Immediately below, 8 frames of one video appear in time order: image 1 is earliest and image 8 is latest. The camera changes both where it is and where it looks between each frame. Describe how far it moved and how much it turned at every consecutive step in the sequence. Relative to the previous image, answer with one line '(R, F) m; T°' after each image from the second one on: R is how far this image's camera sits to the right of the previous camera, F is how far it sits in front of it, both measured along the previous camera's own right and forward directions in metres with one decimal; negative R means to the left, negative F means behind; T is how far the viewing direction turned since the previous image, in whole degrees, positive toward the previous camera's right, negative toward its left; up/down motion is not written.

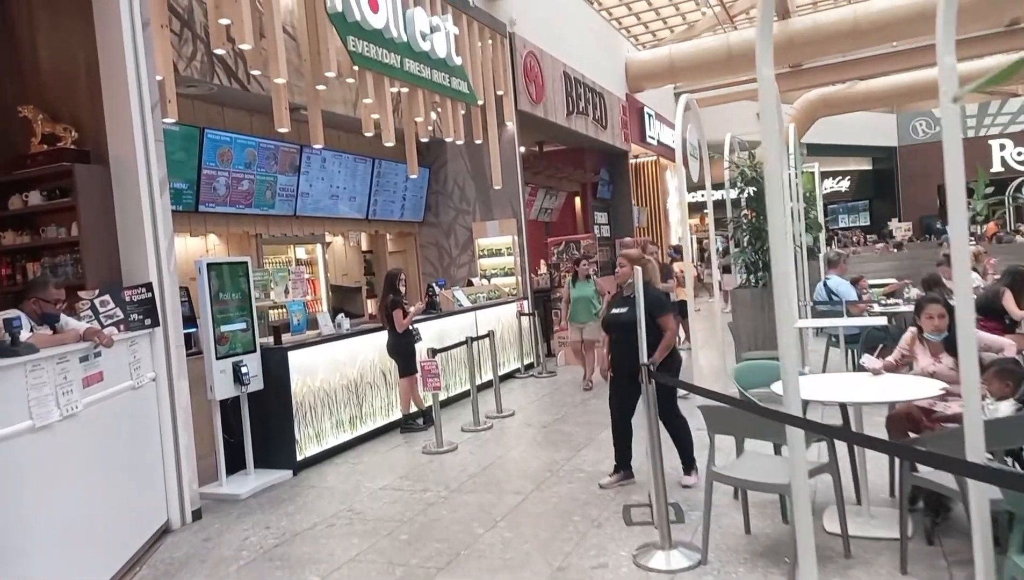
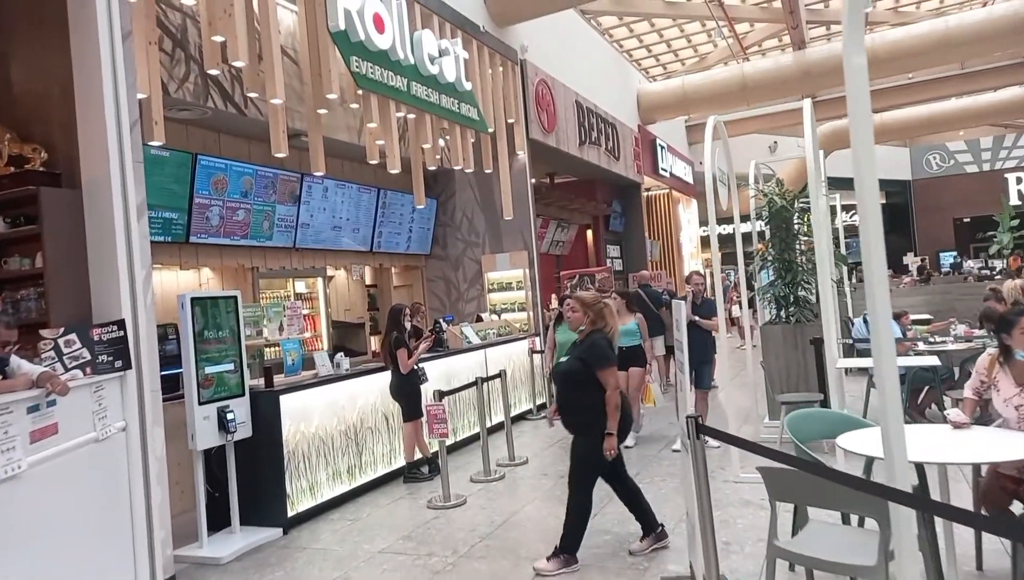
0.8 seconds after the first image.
(0.0, +0.4) m; -1°
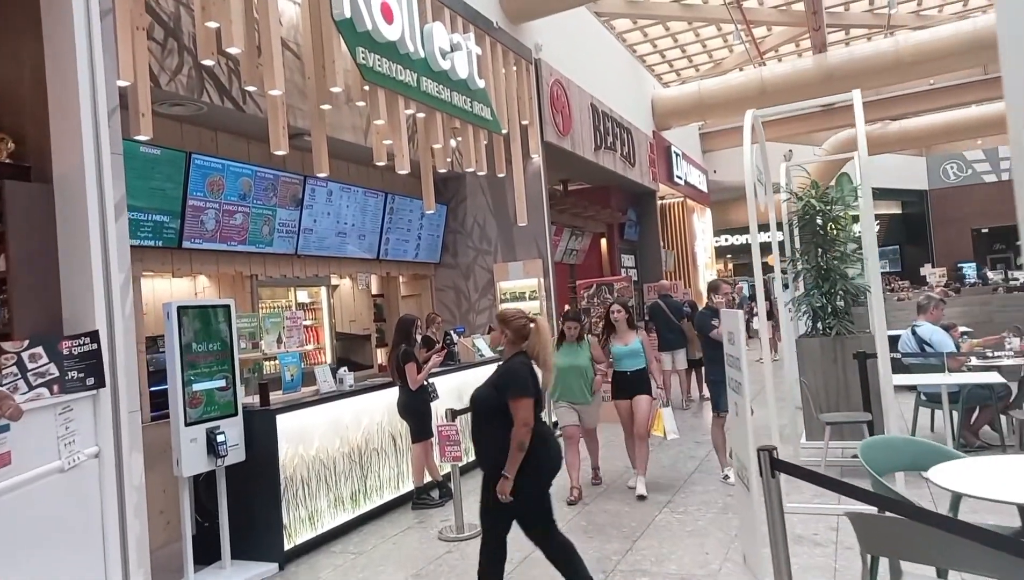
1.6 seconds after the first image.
(-0.1, +0.4) m; 0°
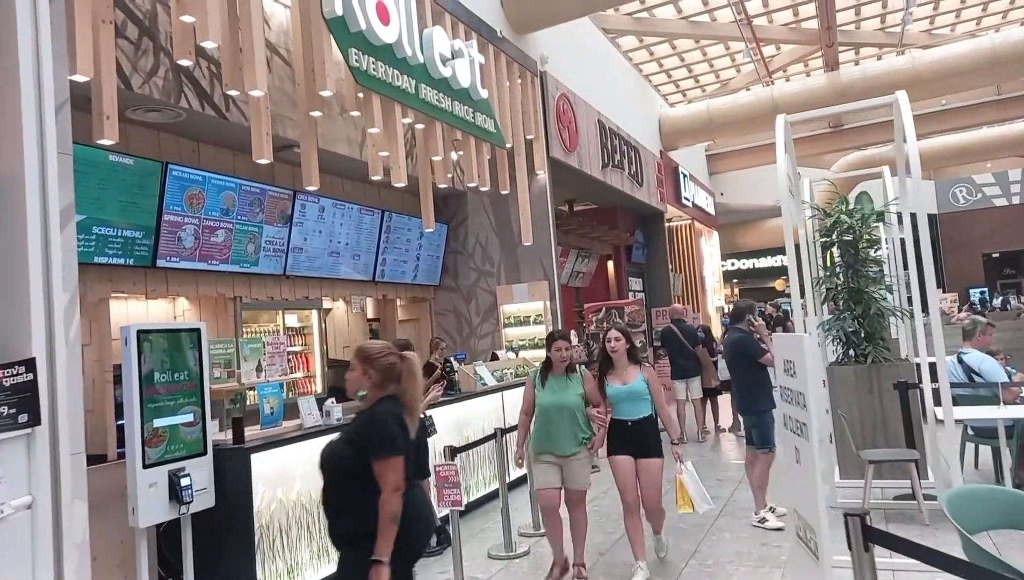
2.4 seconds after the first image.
(0.0, +0.5) m; 0°
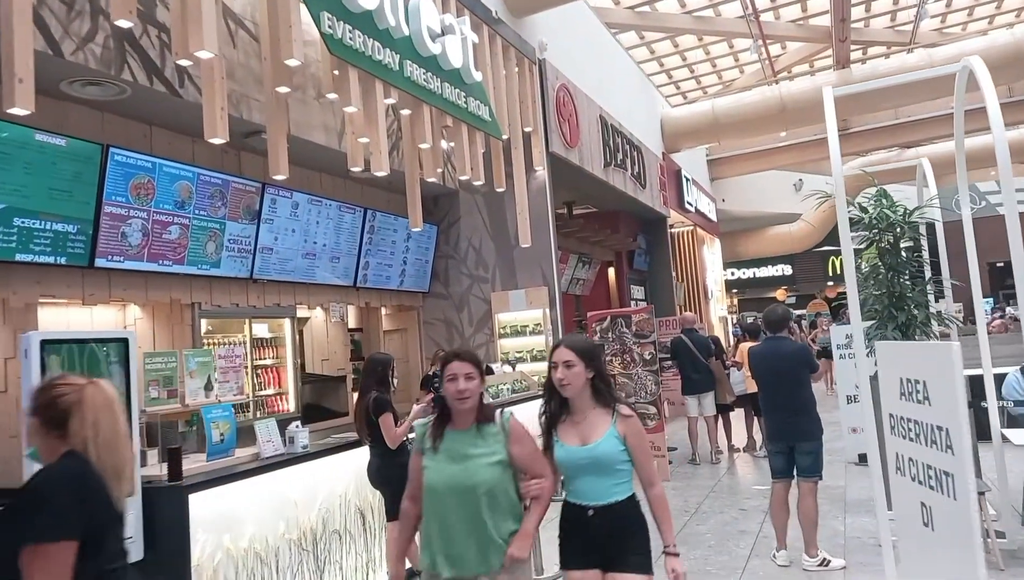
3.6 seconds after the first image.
(0.0, +0.7) m; +1°
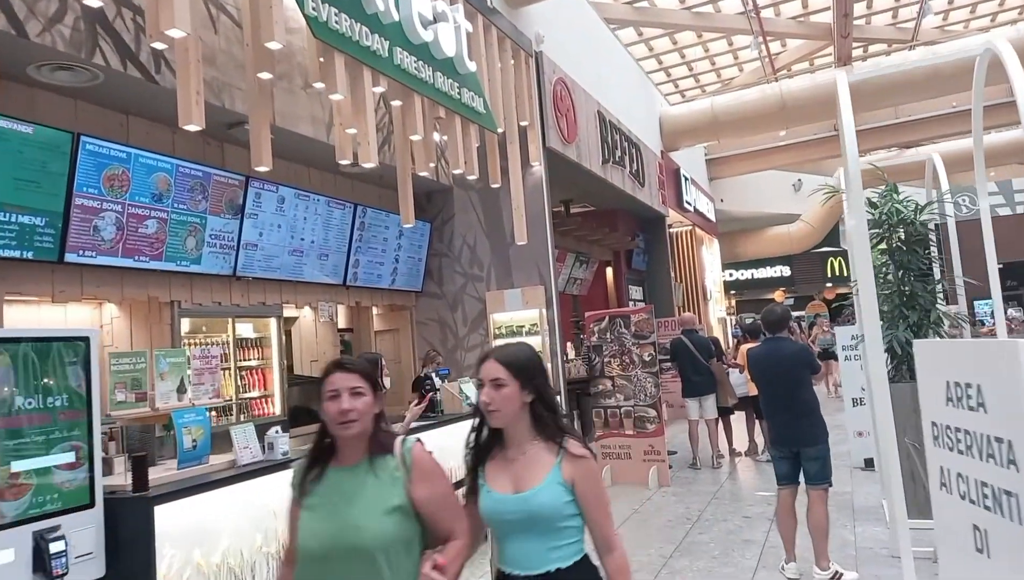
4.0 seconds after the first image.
(0.0, +0.2) m; 0°
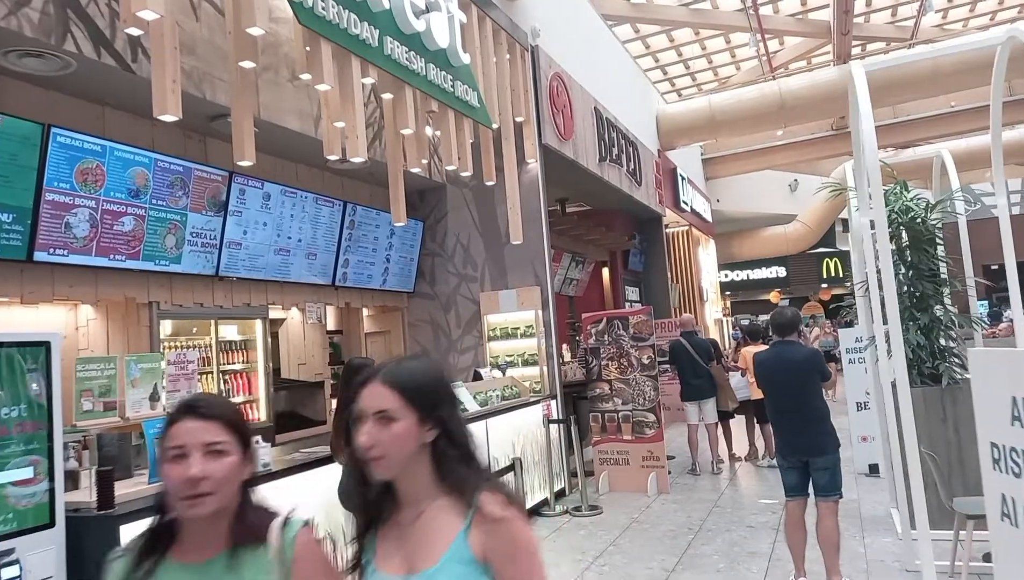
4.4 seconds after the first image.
(0.0, +0.2) m; +1°
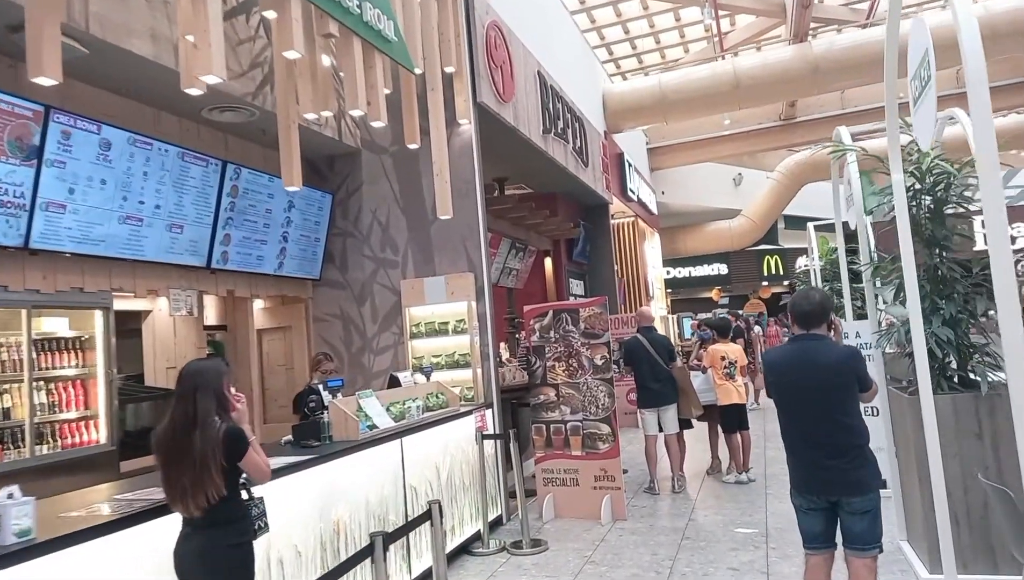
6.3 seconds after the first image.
(+0.1, +1.1) m; +5°
